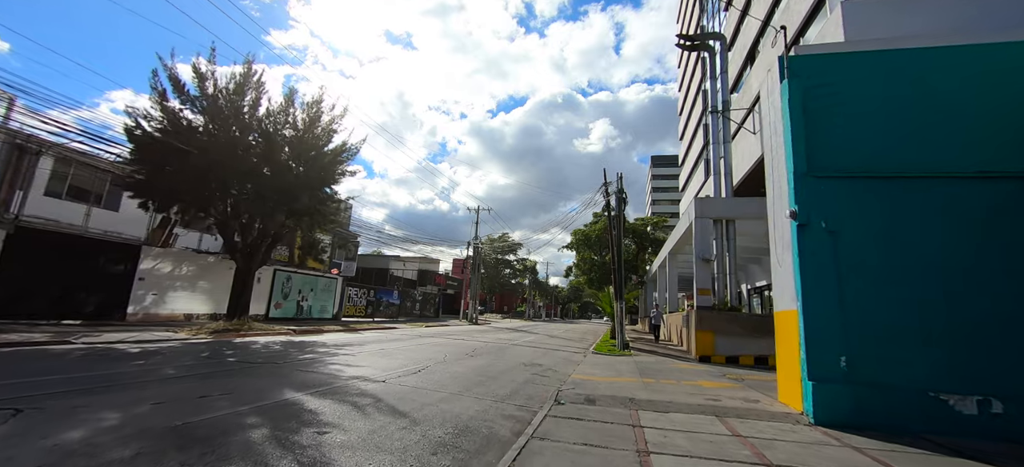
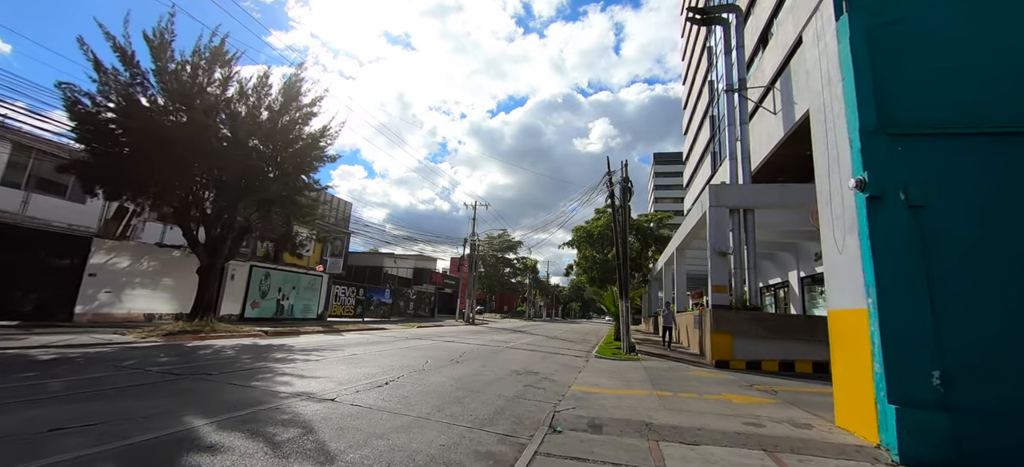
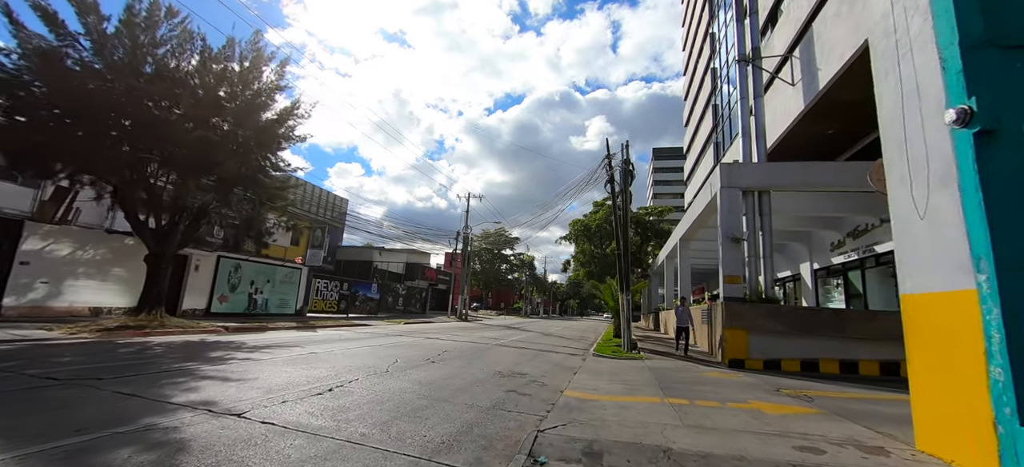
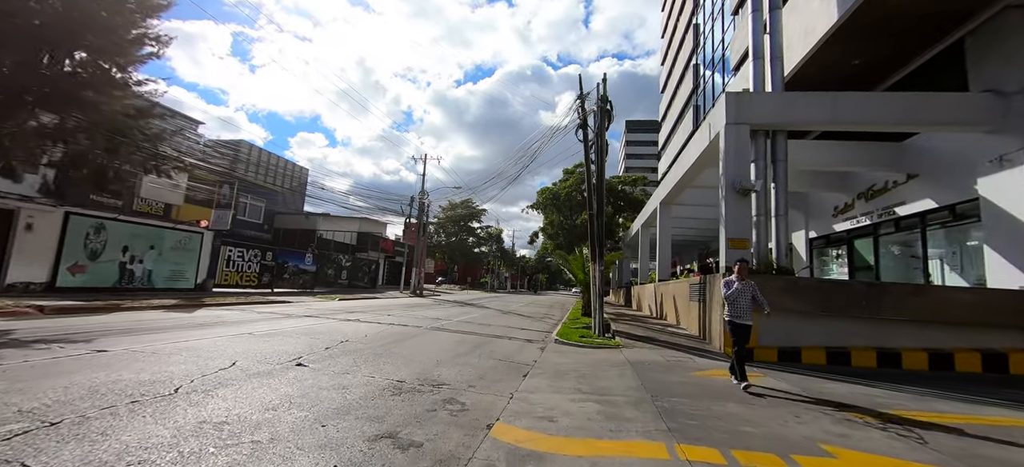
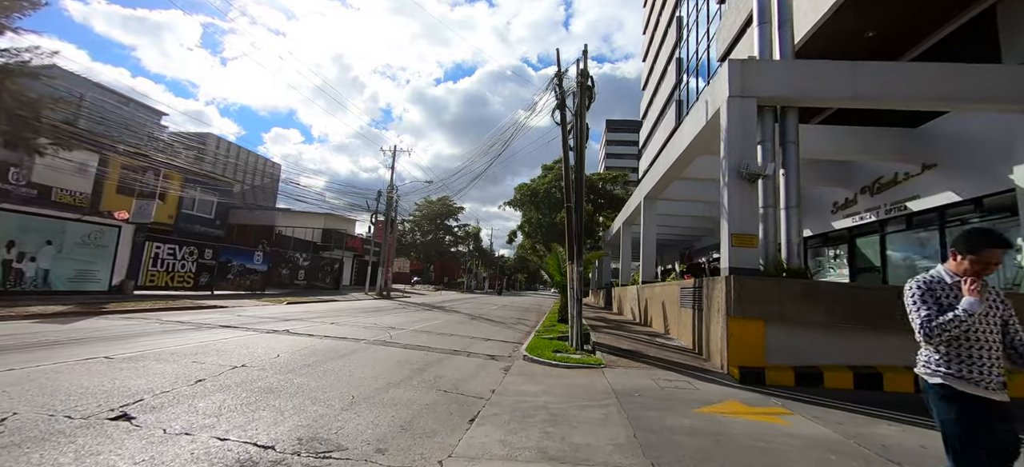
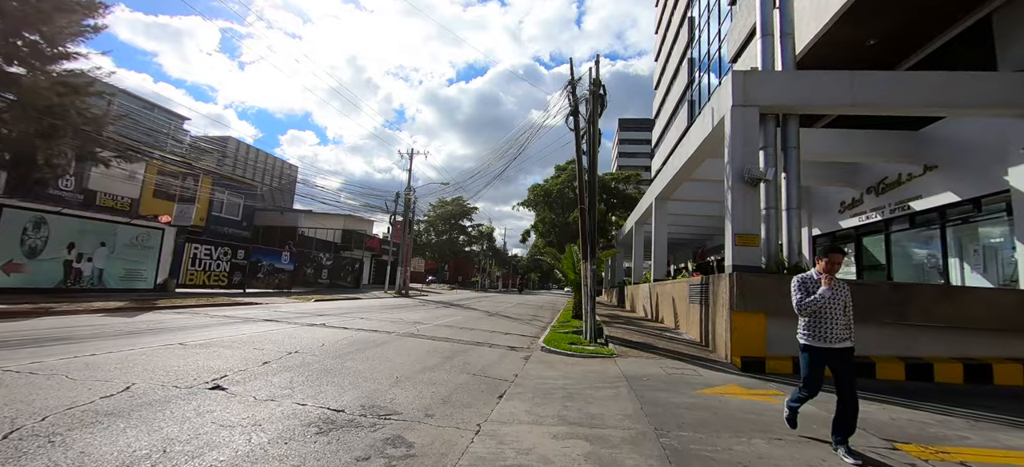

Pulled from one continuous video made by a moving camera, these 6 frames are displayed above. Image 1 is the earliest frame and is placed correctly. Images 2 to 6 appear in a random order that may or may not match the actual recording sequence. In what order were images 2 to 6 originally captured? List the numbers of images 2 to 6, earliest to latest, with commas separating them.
2, 3, 4, 6, 5
